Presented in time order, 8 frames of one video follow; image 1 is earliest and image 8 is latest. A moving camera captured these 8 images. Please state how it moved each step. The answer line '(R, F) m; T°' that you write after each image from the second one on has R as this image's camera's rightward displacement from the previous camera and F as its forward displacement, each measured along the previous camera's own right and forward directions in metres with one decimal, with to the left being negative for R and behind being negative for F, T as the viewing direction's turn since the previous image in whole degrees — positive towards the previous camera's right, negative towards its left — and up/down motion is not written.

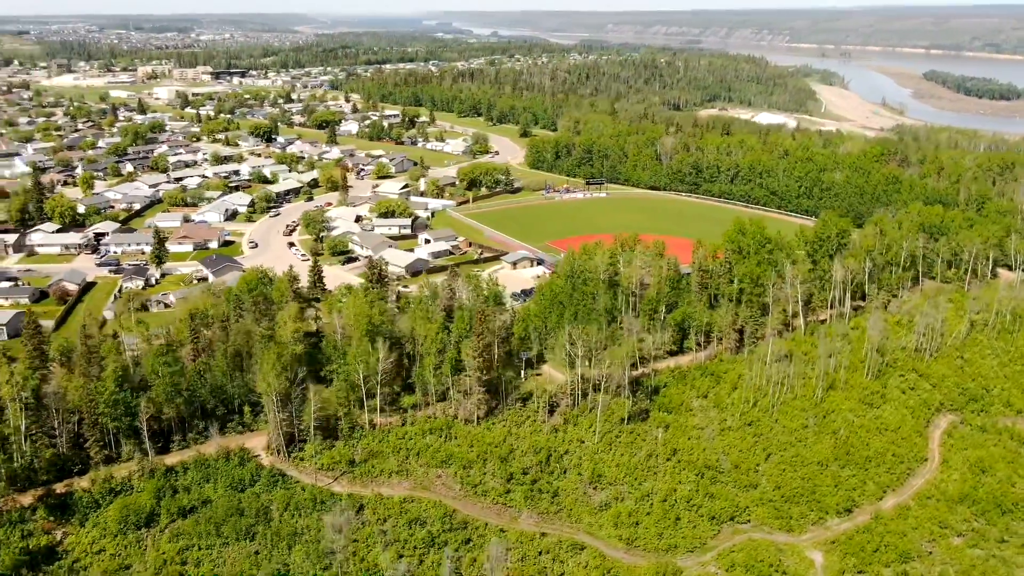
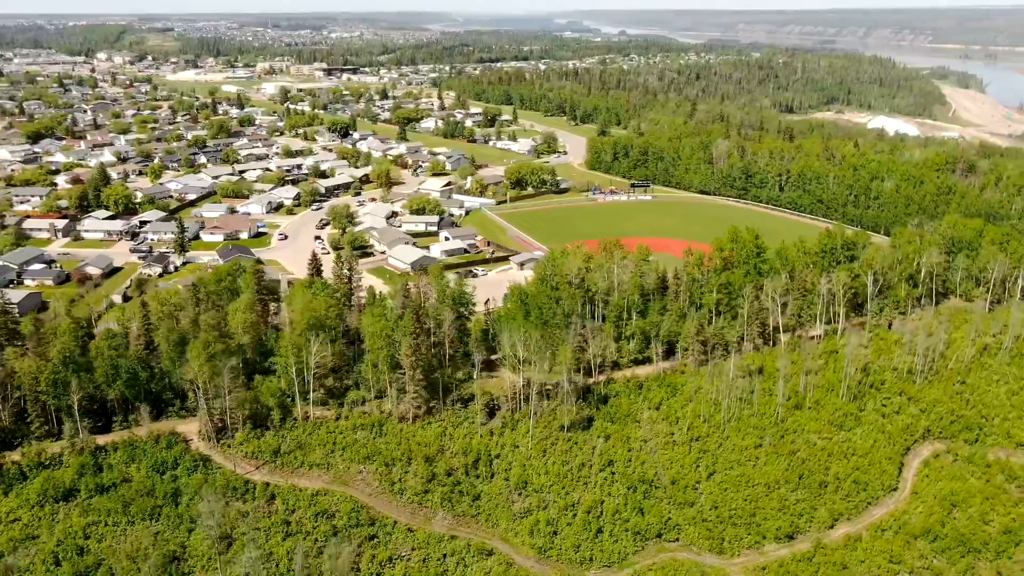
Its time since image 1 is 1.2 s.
(+2.7, +0.3) m; -8°
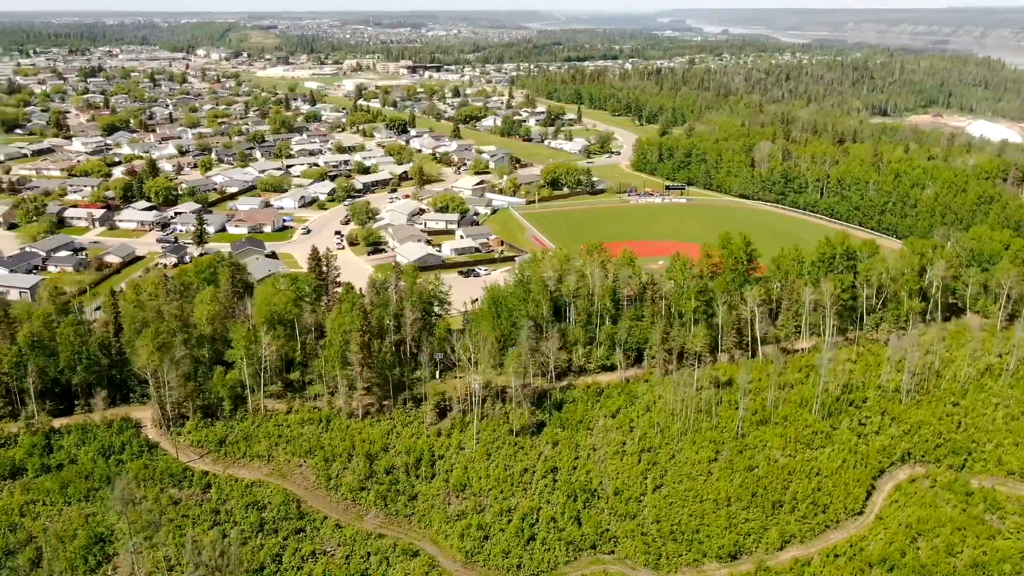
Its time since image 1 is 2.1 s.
(+2.1, +0.2) m; -6°
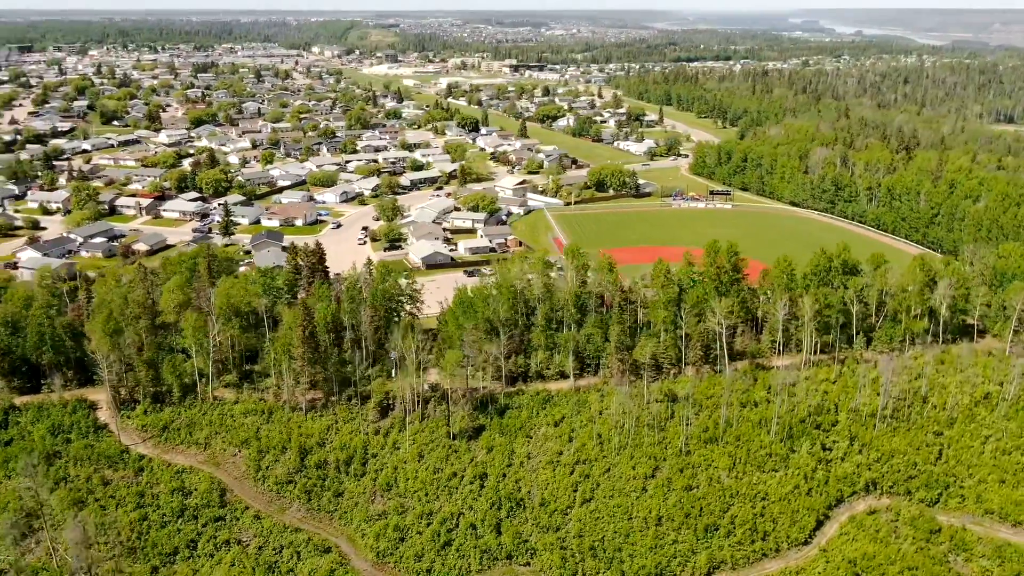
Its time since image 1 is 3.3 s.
(+2.5, +0.4) m; -7°
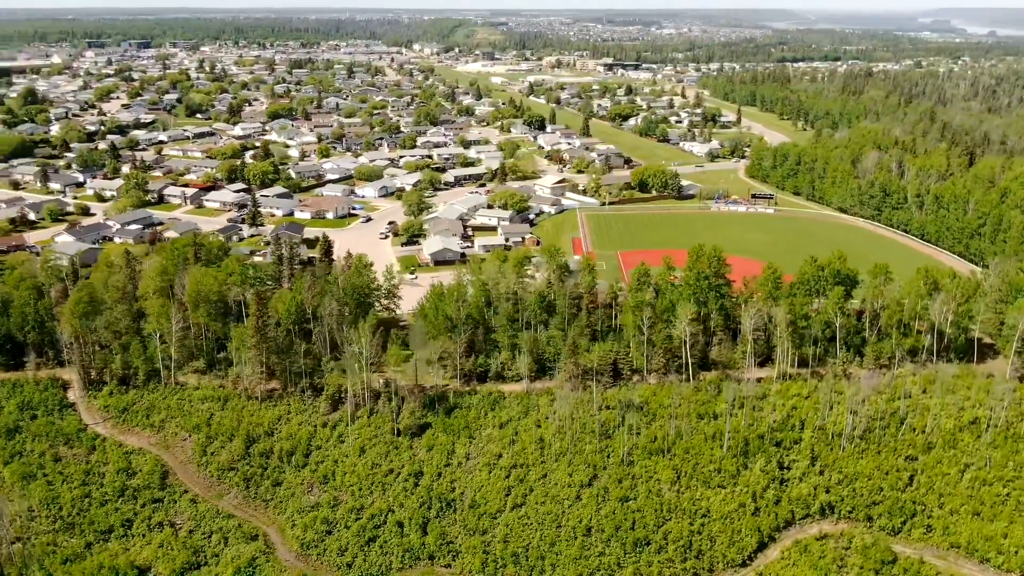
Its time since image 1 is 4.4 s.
(+2.3, +0.3) m; -7°
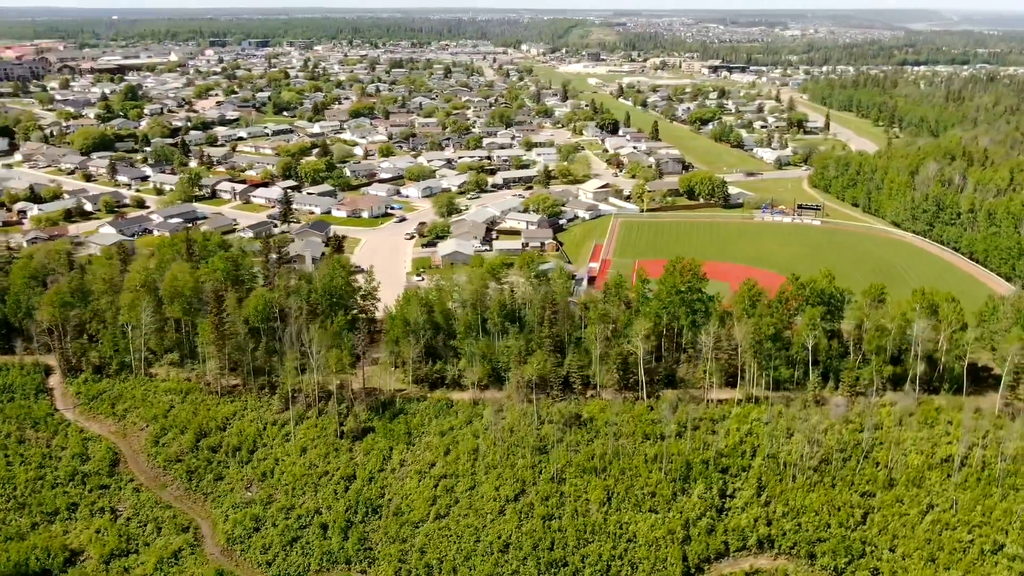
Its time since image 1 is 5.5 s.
(+2.4, +0.4) m; -7°
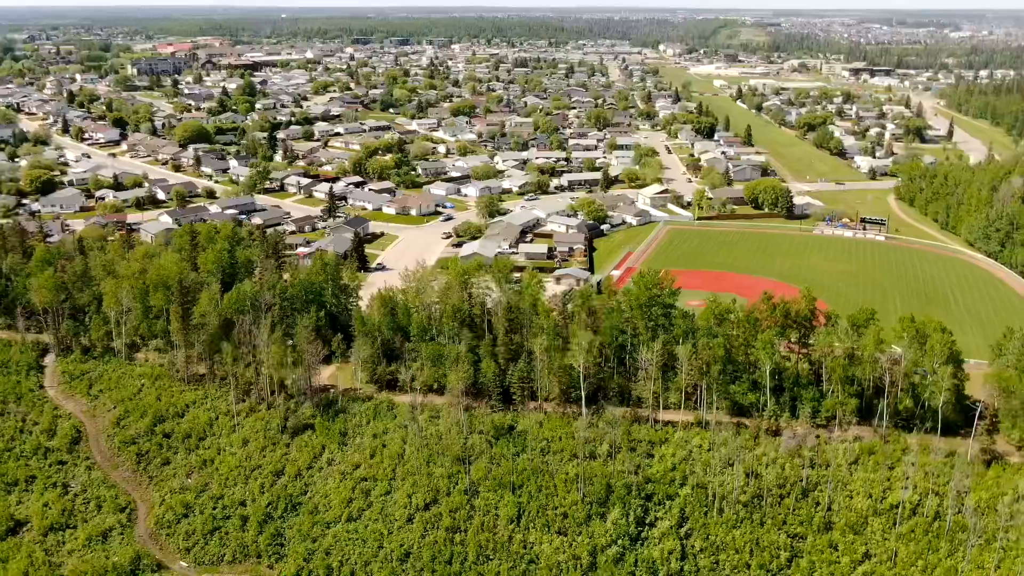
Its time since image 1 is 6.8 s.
(+2.9, +0.5) m; -9°
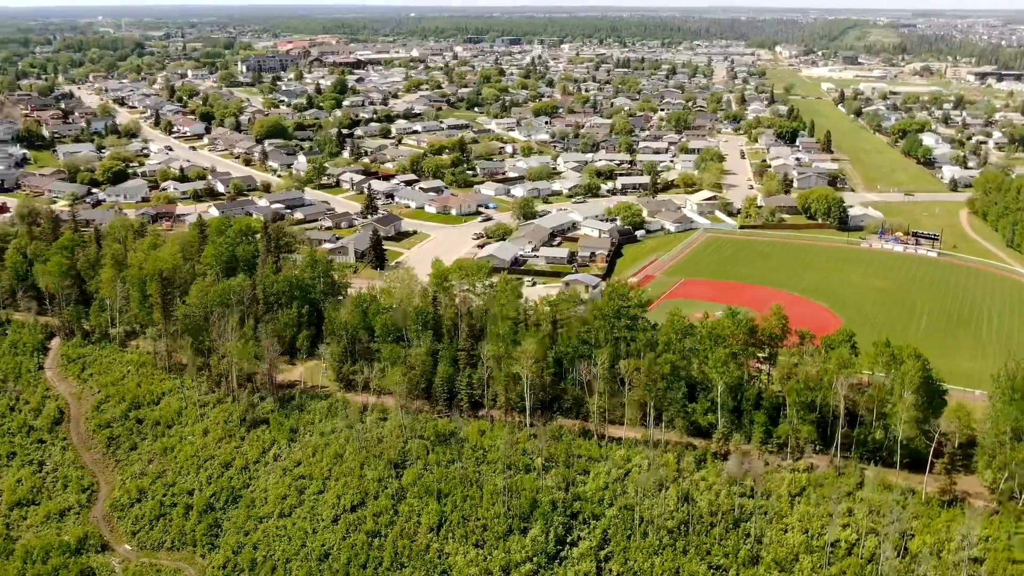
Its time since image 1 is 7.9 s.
(+2.3, +0.4) m; -7°
